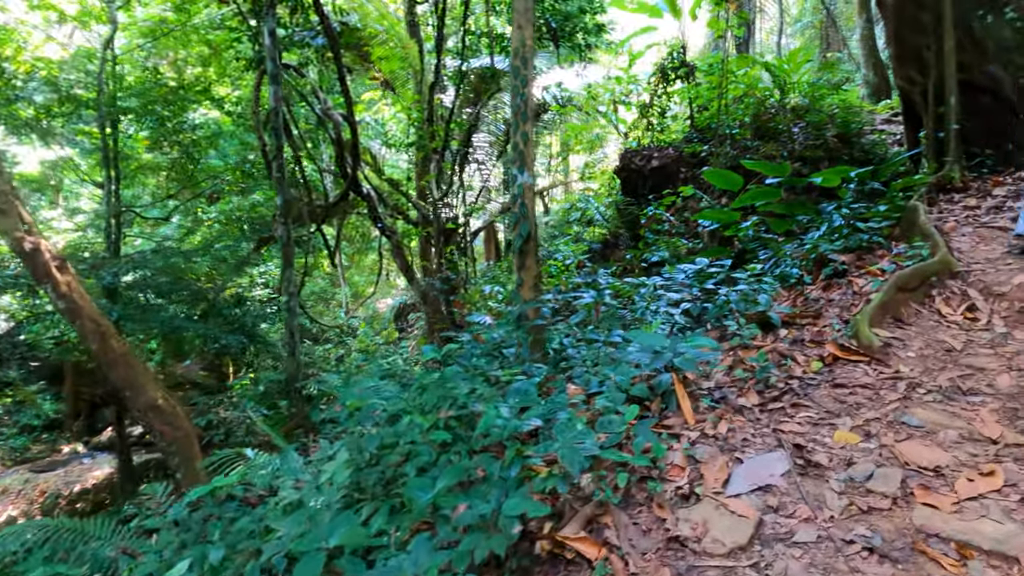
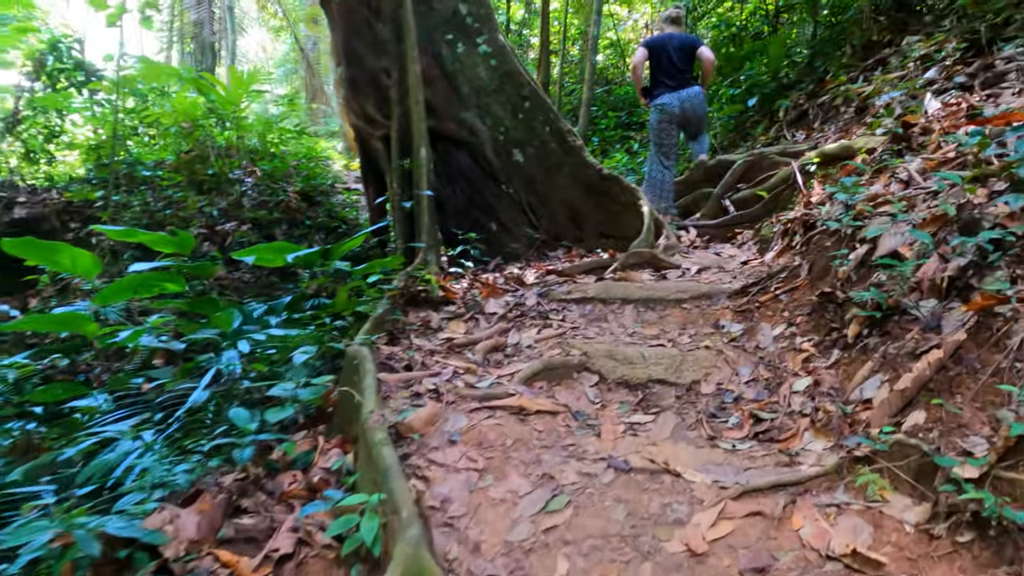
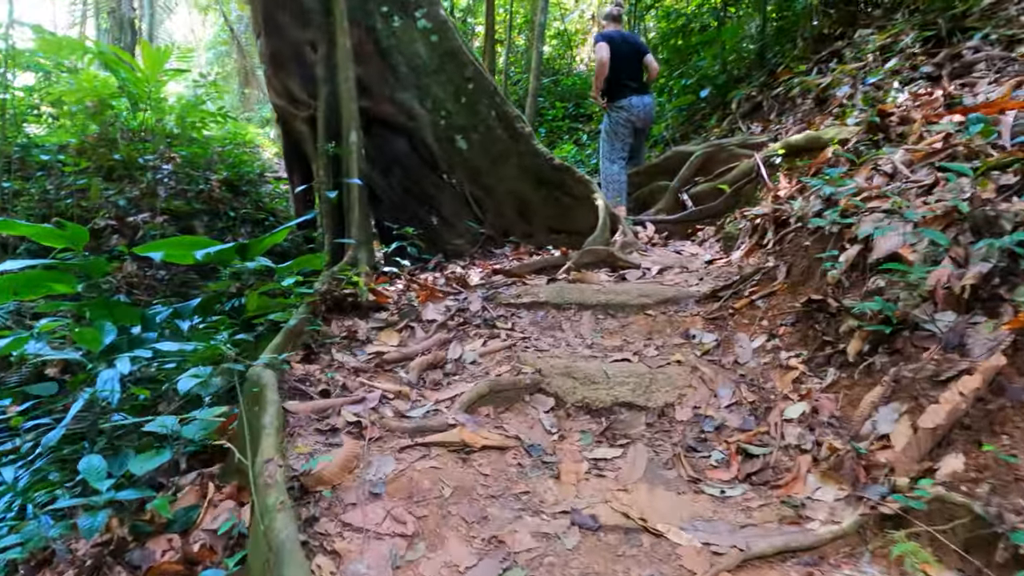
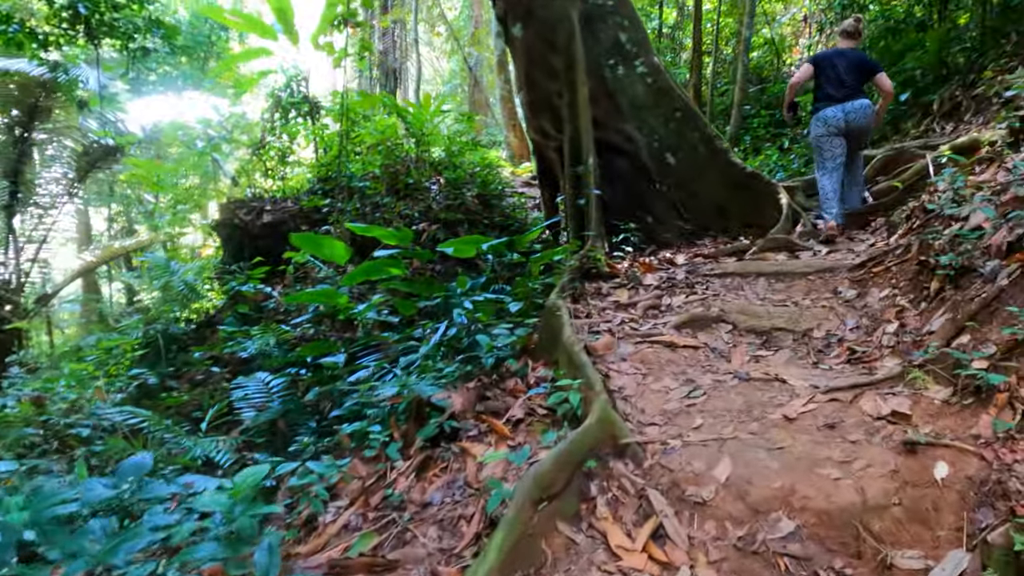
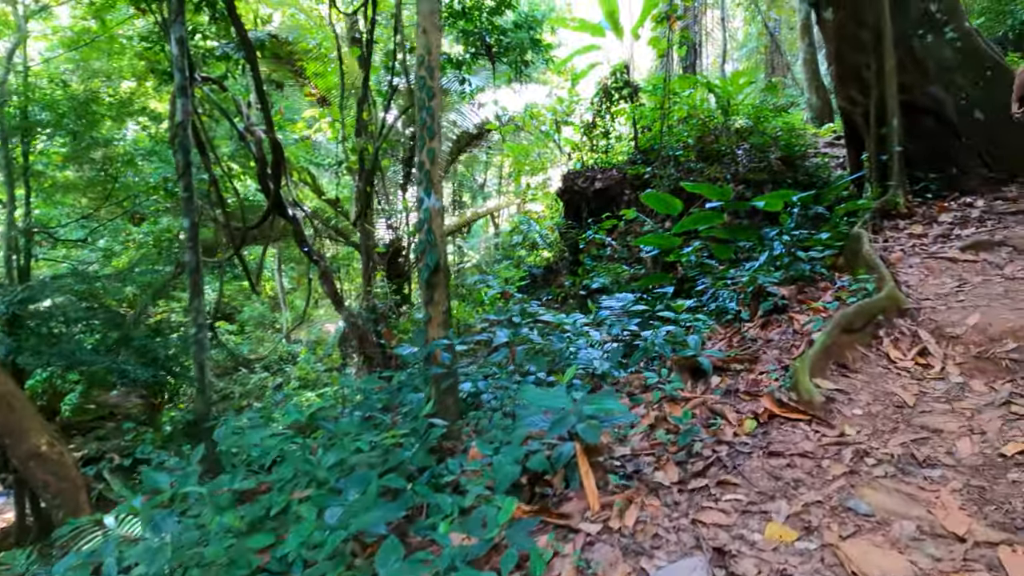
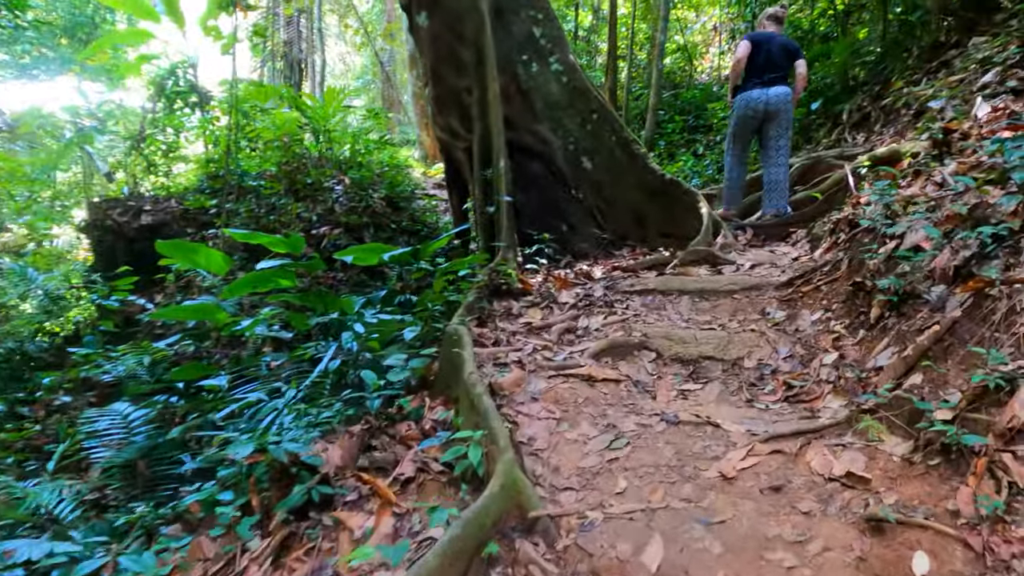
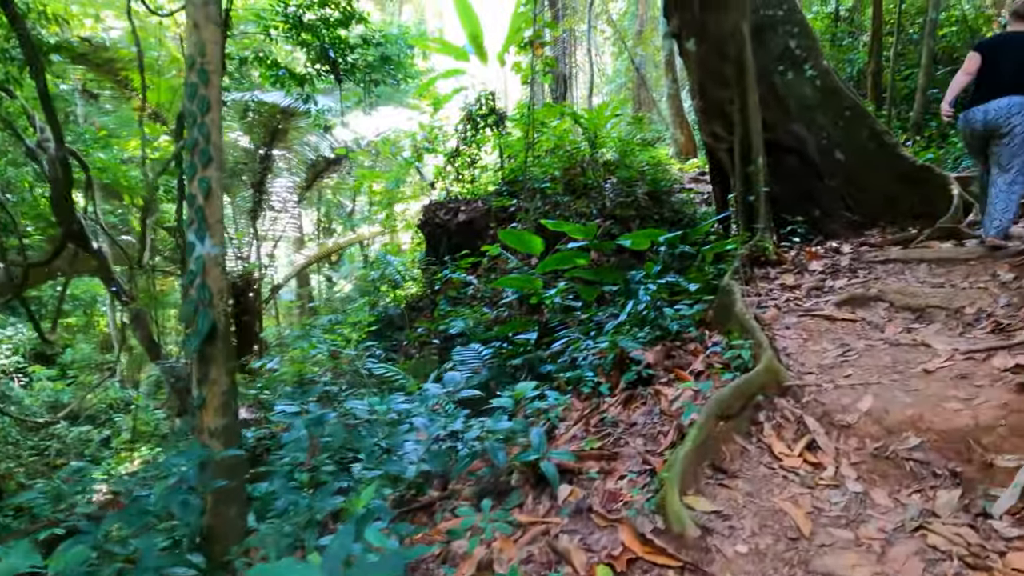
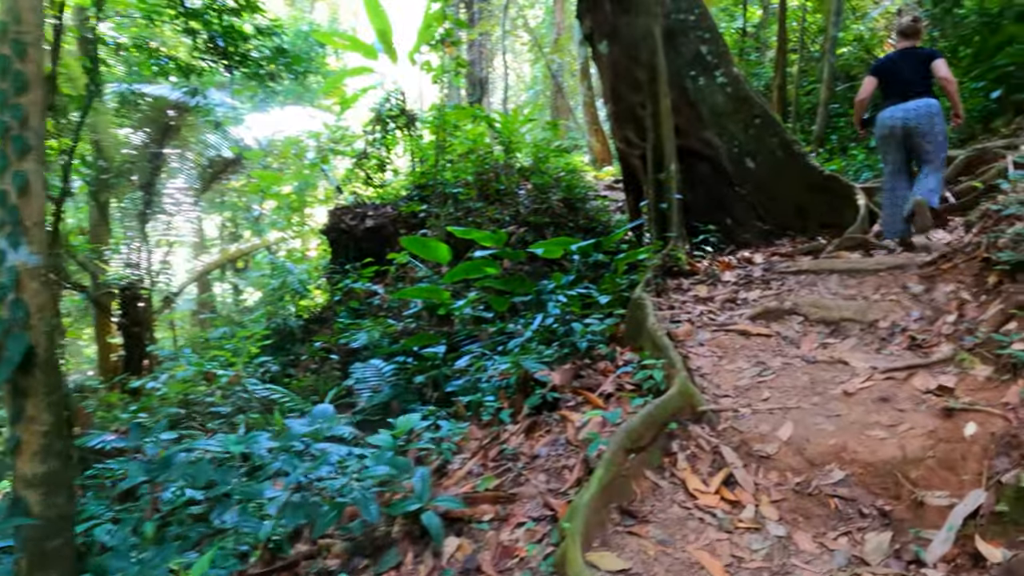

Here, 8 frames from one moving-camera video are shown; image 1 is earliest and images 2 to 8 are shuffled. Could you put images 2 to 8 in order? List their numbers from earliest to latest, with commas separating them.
5, 7, 8, 4, 6, 2, 3
